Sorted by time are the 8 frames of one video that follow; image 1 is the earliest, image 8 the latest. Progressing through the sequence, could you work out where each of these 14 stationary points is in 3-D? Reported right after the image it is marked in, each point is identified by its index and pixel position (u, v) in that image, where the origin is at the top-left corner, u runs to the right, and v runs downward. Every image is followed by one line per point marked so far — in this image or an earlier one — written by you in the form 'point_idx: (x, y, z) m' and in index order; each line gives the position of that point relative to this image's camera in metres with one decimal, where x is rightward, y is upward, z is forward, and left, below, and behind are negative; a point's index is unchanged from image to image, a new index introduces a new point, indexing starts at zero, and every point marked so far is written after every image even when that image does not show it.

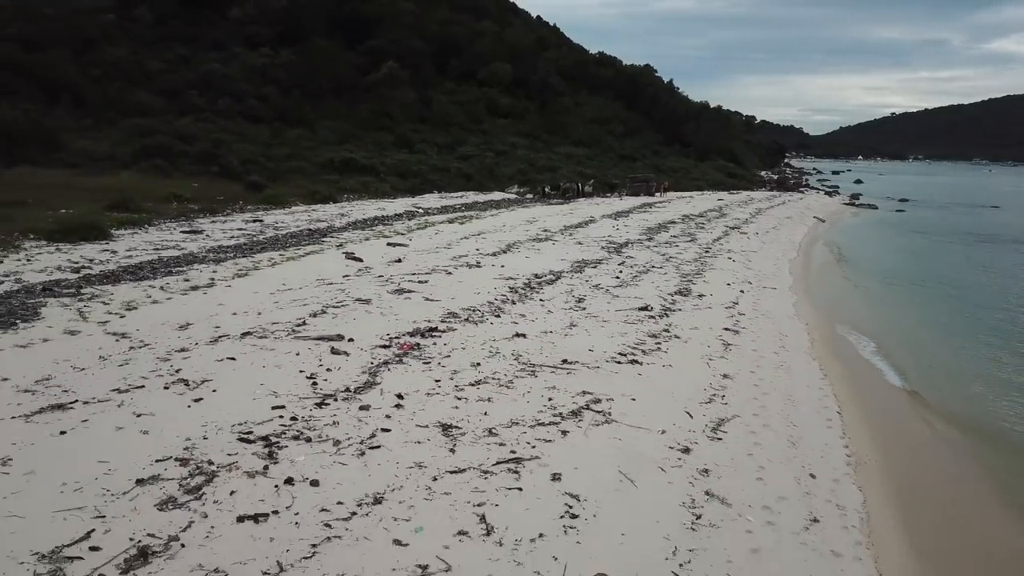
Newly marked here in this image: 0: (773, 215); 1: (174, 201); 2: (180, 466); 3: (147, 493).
0: (+6.0, +1.7, +18.6) m
1: (-6.2, +1.6, +14.8) m
2: (-1.4, -0.8, +3.6) m
3: (-1.4, -0.8, +3.3) m
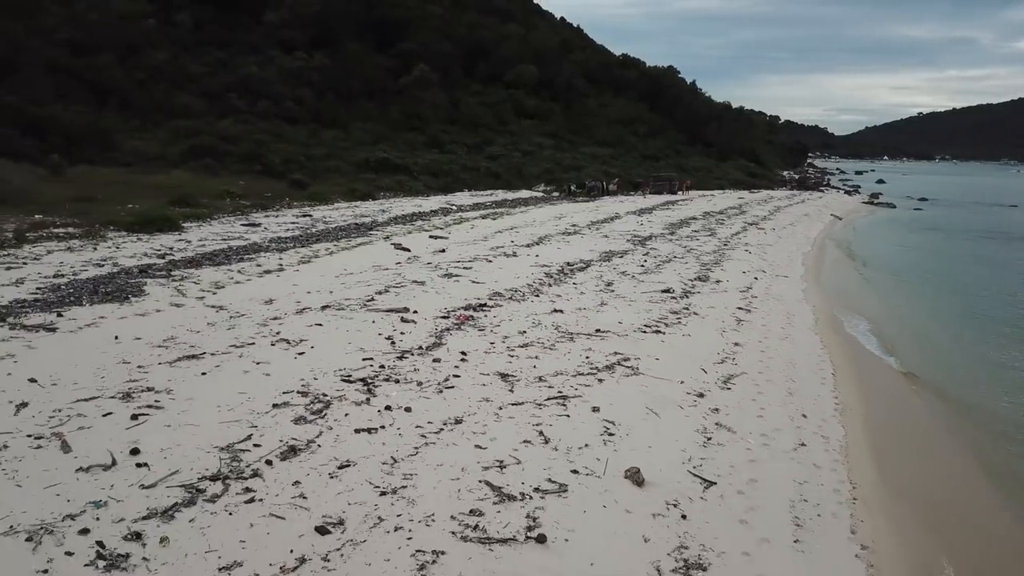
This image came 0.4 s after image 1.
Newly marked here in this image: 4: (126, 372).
0: (+6.7, +1.8, +19.4) m
1: (-5.6, +1.8, +15.9) m
2: (-1.1, -0.6, +4.5) m
3: (-1.2, -0.6, +4.3) m
4: (-2.3, -0.5, +4.9) m
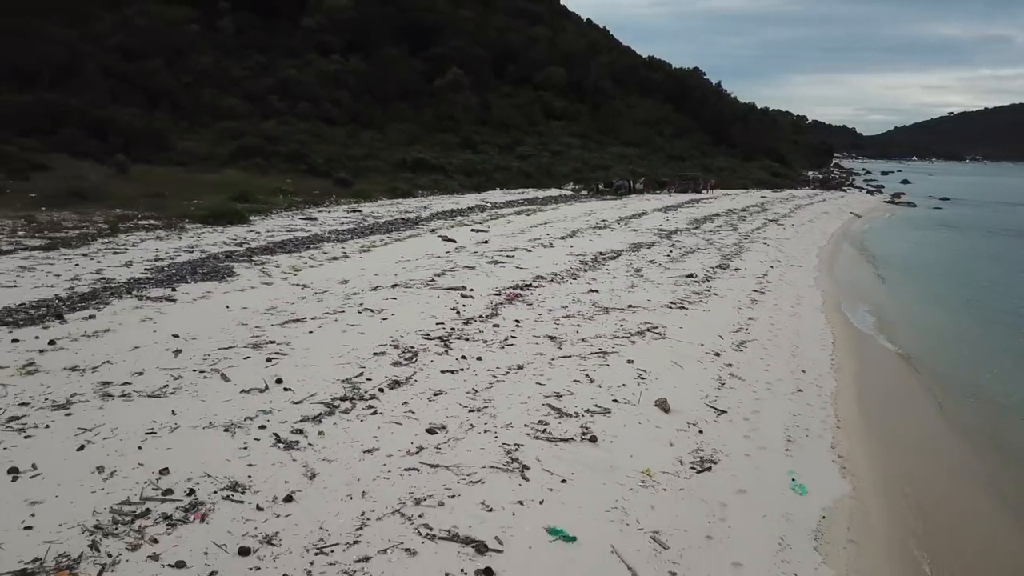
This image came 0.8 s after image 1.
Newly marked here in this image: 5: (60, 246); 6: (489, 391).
0: (+7.5, +1.9, +20.2) m
1: (-4.9, +2.0, +17.1) m
2: (-0.8, -0.4, +5.6) m
3: (-0.8, -0.5, +5.4) m
4: (-2.0, -0.3, +6.0) m
5: (-5.2, +0.5, +9.3) m
6: (-0.1, -0.6, +4.8) m
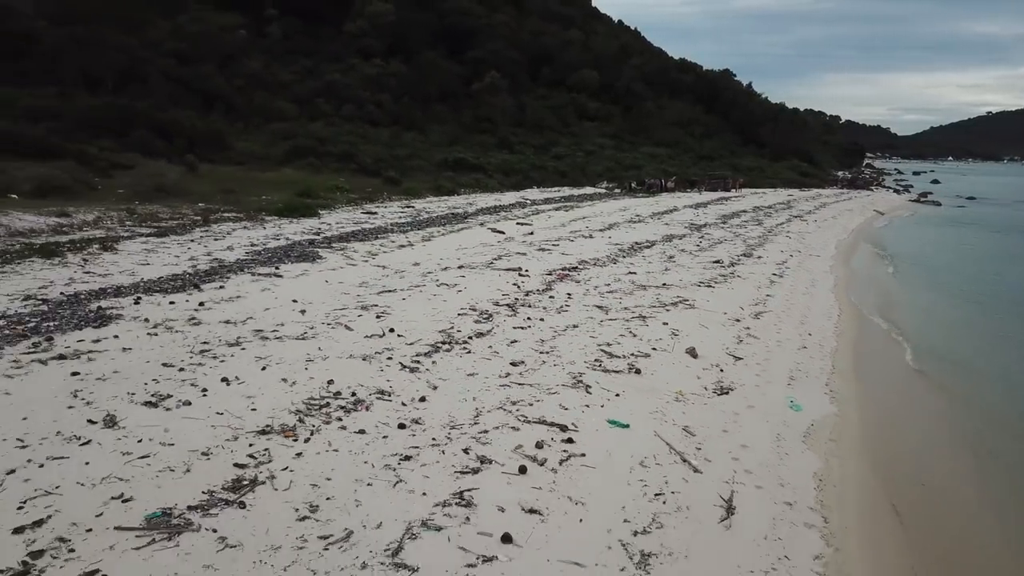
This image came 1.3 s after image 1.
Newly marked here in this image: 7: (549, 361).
0: (+8.5, +2.1, +21.2) m
1: (-4.0, +2.2, +18.5) m
2: (-0.3, -0.2, +6.9) m
3: (-0.4, -0.2, +6.7) m
4: (-1.5, -0.1, +7.3) m
5: (-4.6, +0.7, +10.8) m
6: (+0.3, -0.4, +6.1) m
7: (+0.3, -0.5, +5.5) m
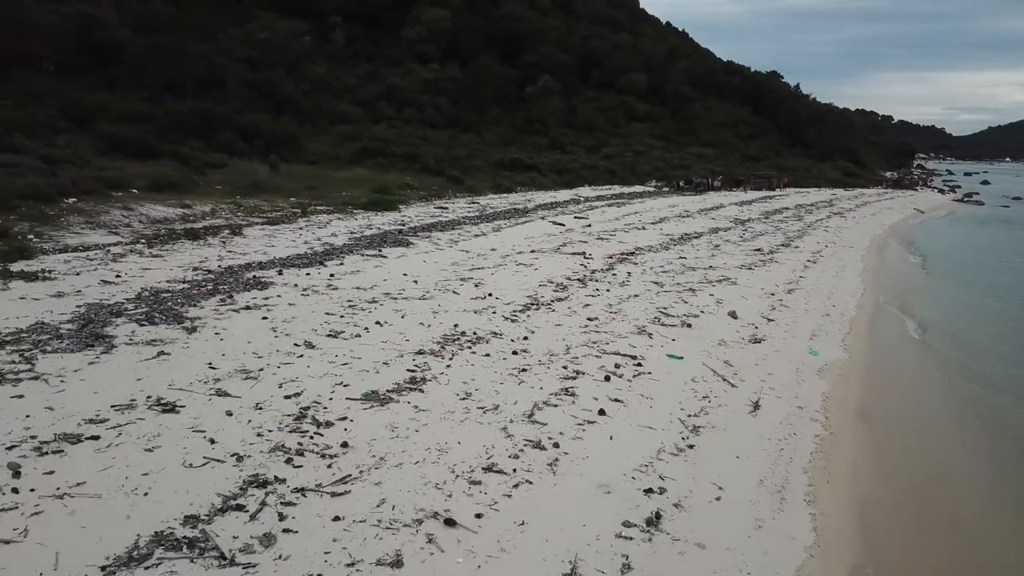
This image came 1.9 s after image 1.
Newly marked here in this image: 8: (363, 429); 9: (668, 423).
0: (+10.0, +2.2, +22.2) m
1: (-2.6, +2.5, +20.2) m
2: (+0.4, +0.1, +8.4) m
3: (+0.4, 0.0, +8.1) m
4: (-0.7, +0.2, +8.9) m
5: (-3.6, +1.0, +12.5) m
6: (+1.0, -0.1, +7.6) m
7: (+0.9, -0.2, +7.0) m
8: (-0.8, -0.7, +4.2) m
9: (+0.9, -0.7, +4.6) m
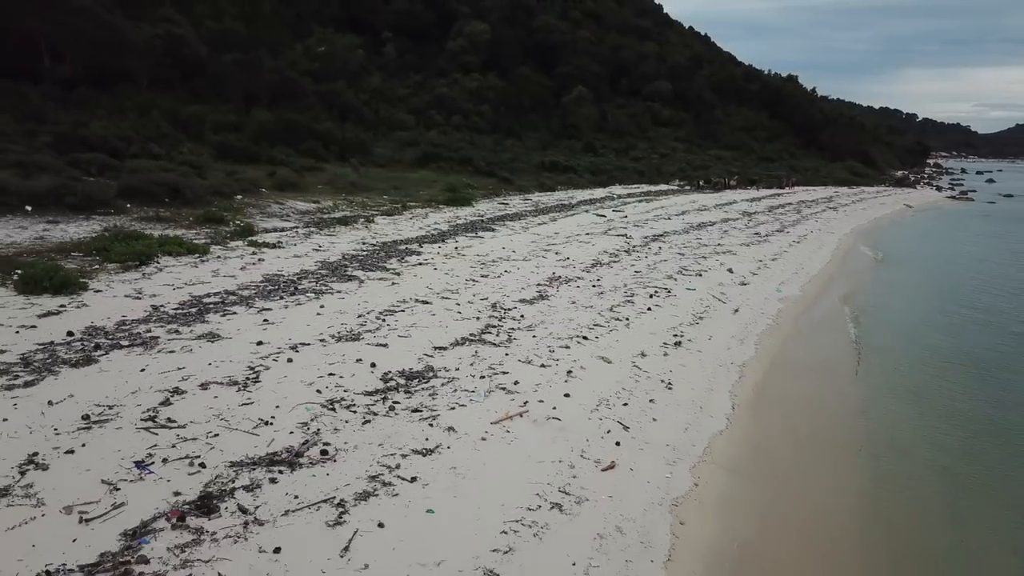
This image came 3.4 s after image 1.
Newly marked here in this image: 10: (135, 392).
0: (+11.4, +2.7, +25.8) m
1: (-1.2, +3.0, +24.1) m
2: (+1.4, +0.5, +12.2) m
3: (+1.4, +0.5, +12.0) m
4: (+0.4, +0.7, +12.8) m
5: (-2.5, +1.5, +16.5) m
6: (+2.0, +0.3, +11.4) m
7: (+1.9, +0.2, +10.8) m
8: (+0.2, -0.2, +8.1) m
9: (+1.8, -0.3, +8.5) m
10: (-2.4, -0.7, +5.2) m
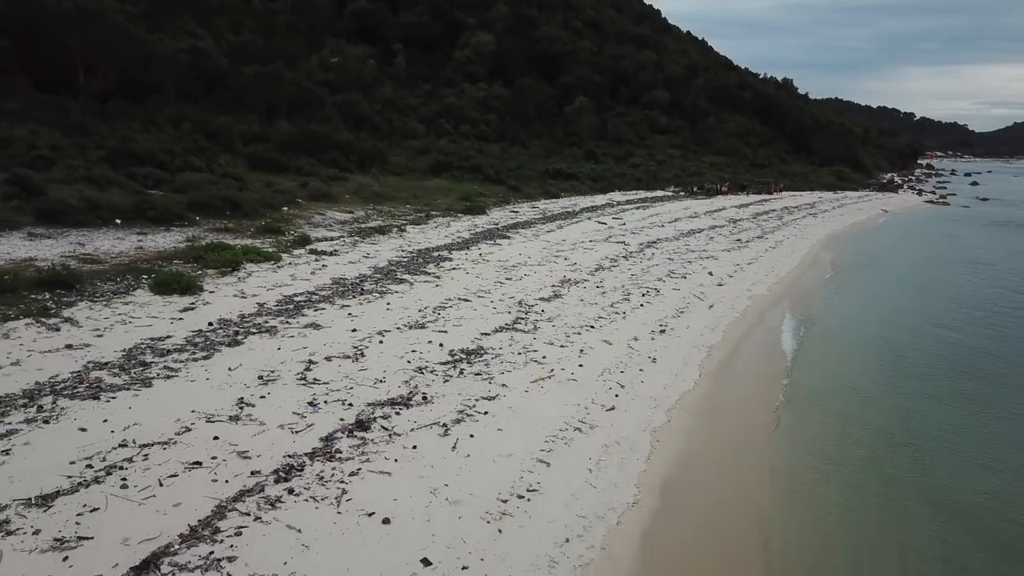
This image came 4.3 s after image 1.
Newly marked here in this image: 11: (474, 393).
0: (+11.7, +2.8, +28.1) m
1: (-1.0, +3.0, +26.4) m
2: (+1.7, +0.5, +14.5) m
3: (+1.7, +0.5, +14.3) m
4: (+0.6, +0.7, +15.1) m
5: (-2.2, +1.5, +18.7) m
6: (+2.3, +0.3, +13.7) m
7: (+2.2, +0.2, +13.1) m
8: (+0.5, -0.2, +10.4) m
9: (+2.1, -0.3, +10.8) m
10: (-2.1, -0.7, +7.5) m
11: (-0.3, -0.9, +6.9) m
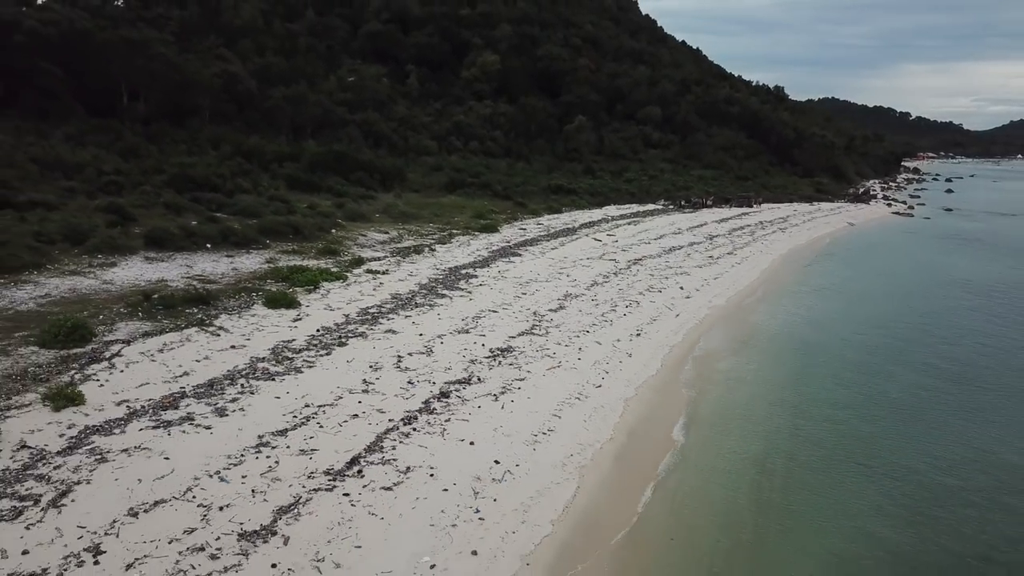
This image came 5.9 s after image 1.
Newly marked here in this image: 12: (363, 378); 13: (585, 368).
0: (+12.0, +2.6, +31.8) m
1: (-0.7, +2.8, +30.1) m
2: (+2.0, +0.3, +18.3) m
3: (+2.0, +0.3, +18.0) m
4: (+0.9, +0.4, +18.8) m
5: (-1.9, +1.3, +22.5) m
6: (+2.6, +0.1, +17.4) m
7: (+2.5, 0.0, +16.8) m
8: (+0.8, -0.5, +14.1) m
9: (+2.4, -0.5, +14.5) m
10: (-1.8, -1.0, +11.3) m
11: (0.0, -1.2, +10.6) m
12: (-1.9, -1.2, +10.2) m
13: (+1.0, -1.1, +11.2) m
